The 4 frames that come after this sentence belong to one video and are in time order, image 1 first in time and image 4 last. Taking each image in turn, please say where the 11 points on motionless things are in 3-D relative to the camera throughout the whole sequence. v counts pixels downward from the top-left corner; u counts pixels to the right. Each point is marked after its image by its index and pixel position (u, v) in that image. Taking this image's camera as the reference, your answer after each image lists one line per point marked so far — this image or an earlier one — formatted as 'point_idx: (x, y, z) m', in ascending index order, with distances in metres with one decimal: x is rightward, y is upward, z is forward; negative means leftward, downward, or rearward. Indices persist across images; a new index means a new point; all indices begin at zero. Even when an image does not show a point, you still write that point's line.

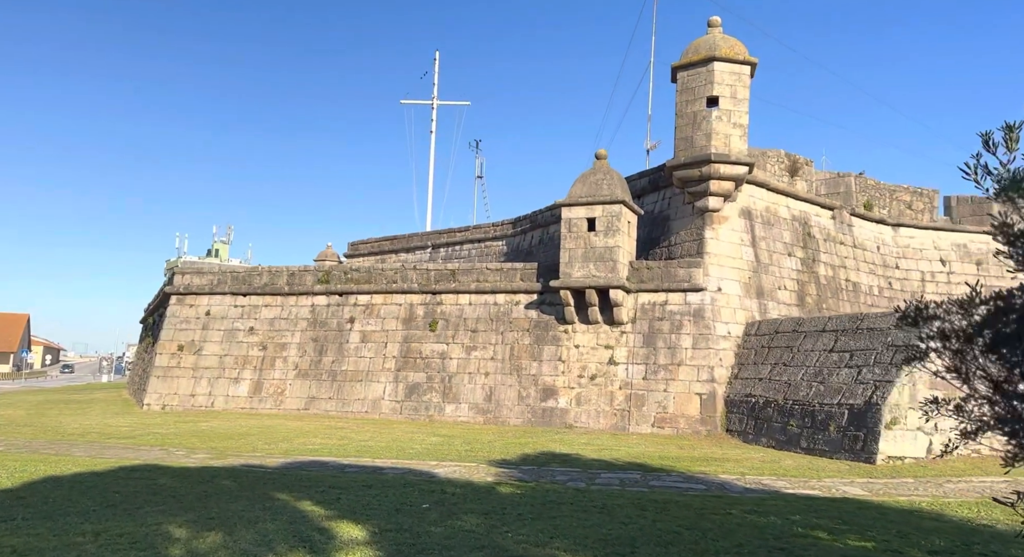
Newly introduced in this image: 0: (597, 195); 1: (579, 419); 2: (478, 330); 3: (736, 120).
0: (+1.5, +1.5, +14.5) m
1: (+1.2, -2.4, +14.7) m
2: (-0.5, -1.0, +16.3) m
3: (+3.8, +2.7, +14.4) m
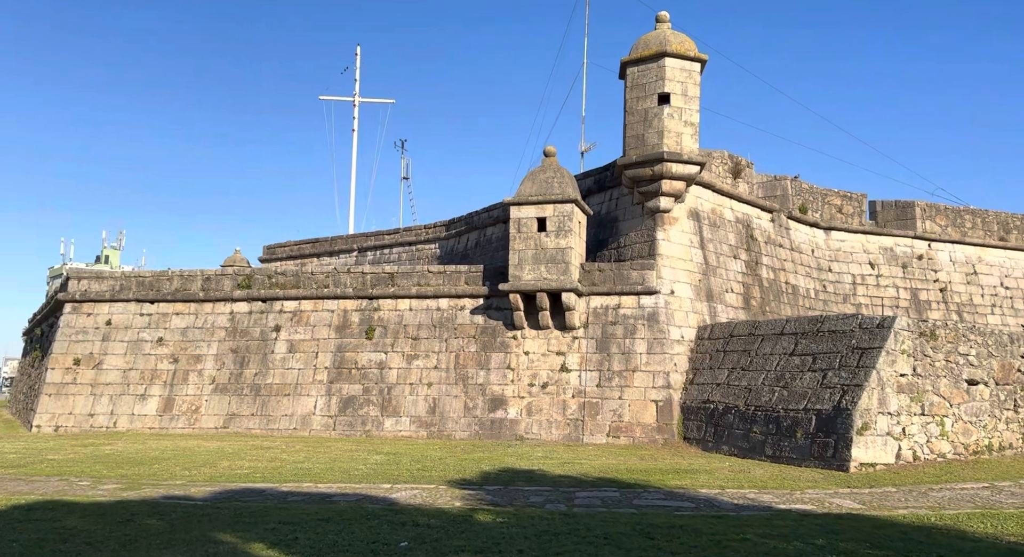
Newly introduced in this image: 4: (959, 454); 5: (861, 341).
0: (+0.6, +1.4, +13.8) m
1: (+0.4, -2.5, +13.9) m
2: (-1.6, -1.1, +15.3) m
3: (+2.9, +2.6, +14.0) m
4: (+6.4, -2.5, +12.2) m
5: (+4.8, -0.9, +11.9) m
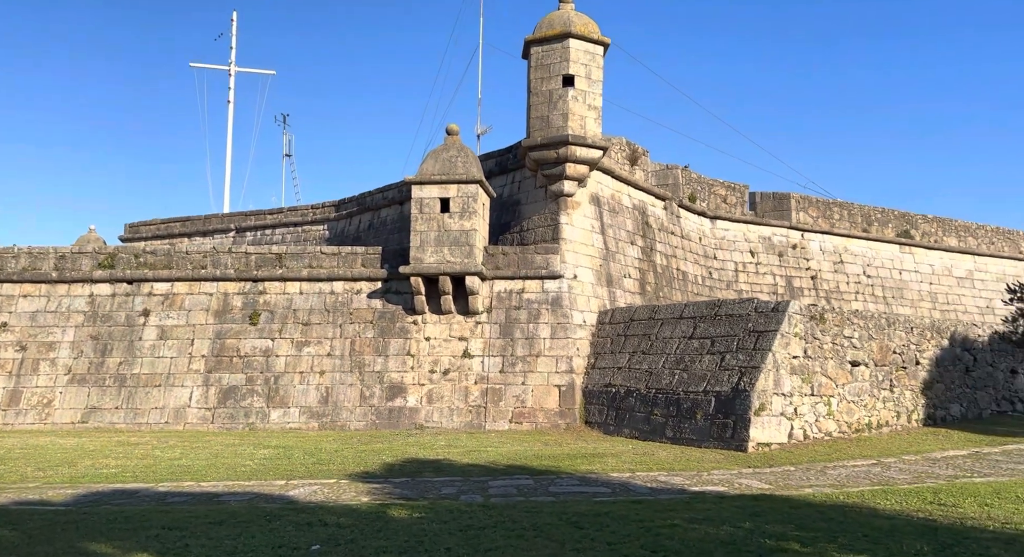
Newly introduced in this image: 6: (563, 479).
0: (-0.9, +1.7, +13.3) m
1: (-1.3, -2.2, +13.4) m
2: (-3.4, -0.7, +14.5) m
3: (+1.3, +2.9, +13.9) m
4: (+5.0, -2.3, +12.8) m
5: (+3.5, -0.7, +12.1) m
6: (+0.6, -2.3, +10.0) m
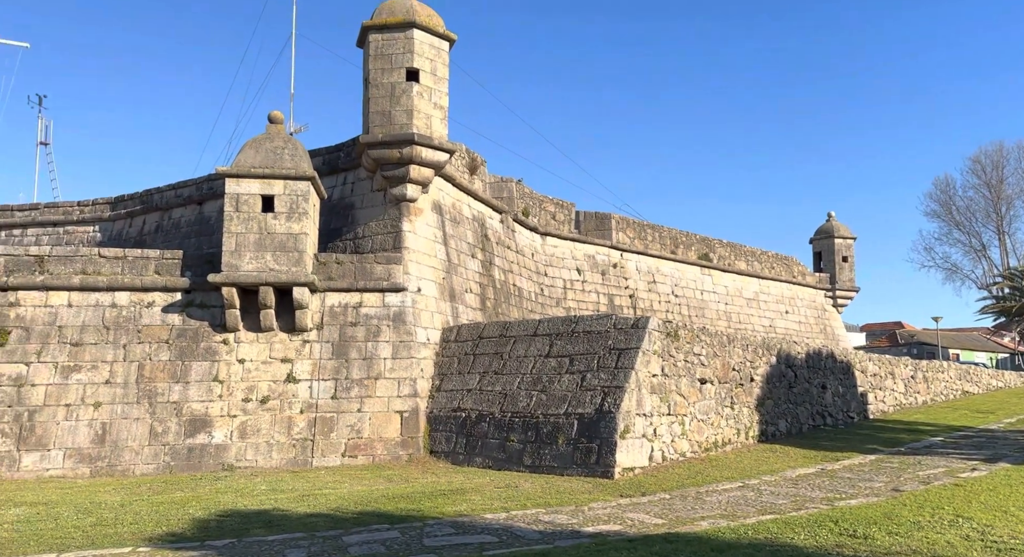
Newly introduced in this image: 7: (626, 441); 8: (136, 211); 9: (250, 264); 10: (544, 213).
0: (-3.1, +1.5, +11.2) m
1: (-3.5, -2.4, +11.2) m
2: (-5.9, -0.9, +11.7) m
3: (-1.1, +2.7, +12.4) m
4: (+2.7, -2.5, +12.3) m
5: (+1.4, -0.9, +11.3) m
6: (-0.8, -2.5, +8.4) m
7: (+1.5, -2.0, +10.5) m
8: (-6.4, +1.2, +14.4) m
9: (-3.4, +0.2, +11.1) m
10: (+0.6, +1.4, +17.3) m
